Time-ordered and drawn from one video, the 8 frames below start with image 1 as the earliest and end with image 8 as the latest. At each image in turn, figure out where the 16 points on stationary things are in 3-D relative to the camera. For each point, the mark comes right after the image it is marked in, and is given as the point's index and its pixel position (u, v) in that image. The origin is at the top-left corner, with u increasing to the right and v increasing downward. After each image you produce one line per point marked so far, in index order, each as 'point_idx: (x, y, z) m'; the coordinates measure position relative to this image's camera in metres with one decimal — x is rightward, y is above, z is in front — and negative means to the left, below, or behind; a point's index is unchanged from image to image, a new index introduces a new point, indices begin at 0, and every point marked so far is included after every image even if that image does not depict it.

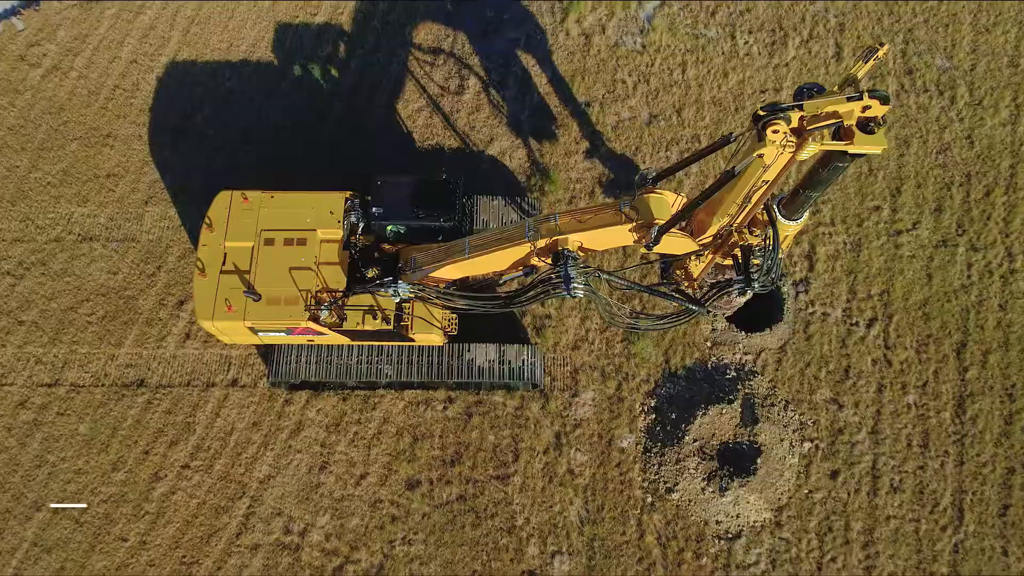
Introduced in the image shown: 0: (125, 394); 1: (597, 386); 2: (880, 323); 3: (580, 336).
0: (-5.9, -1.6, +11.6) m
1: (+1.3, -1.5, +11.6) m
2: (+5.8, -0.6, +11.9) m
3: (+1.1, -0.7, +11.8) m
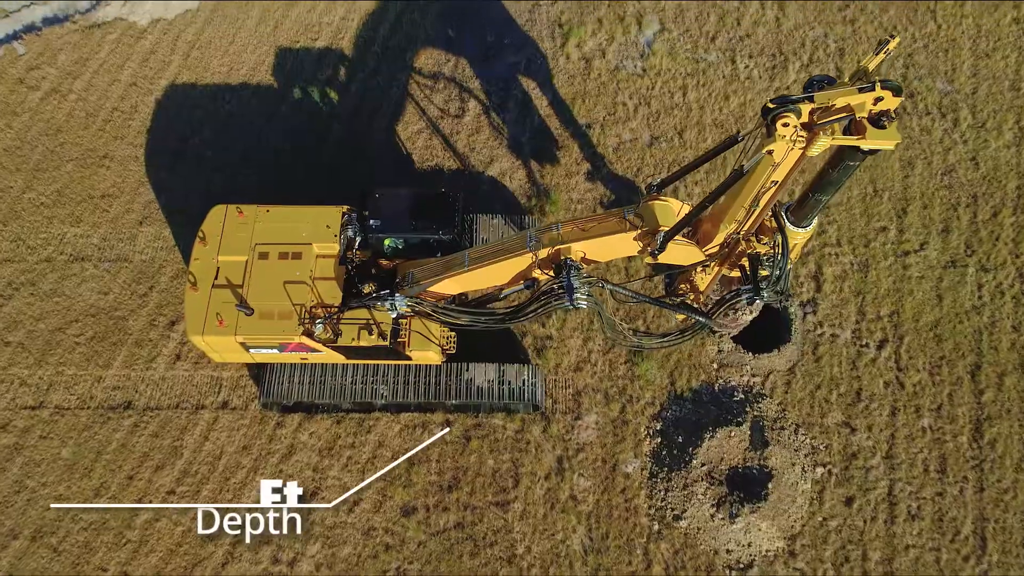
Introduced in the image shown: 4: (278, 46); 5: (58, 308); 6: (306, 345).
0: (-5.9, -1.9, +11.2) m
1: (+1.3, -1.8, +11.2) m
2: (+5.8, -0.9, +11.6) m
3: (+1.1, -1.0, +11.5) m
4: (-4.3, +4.4, +13.8) m
5: (-7.1, -0.3, +11.9) m
6: (-2.7, -0.8, +10.0) m
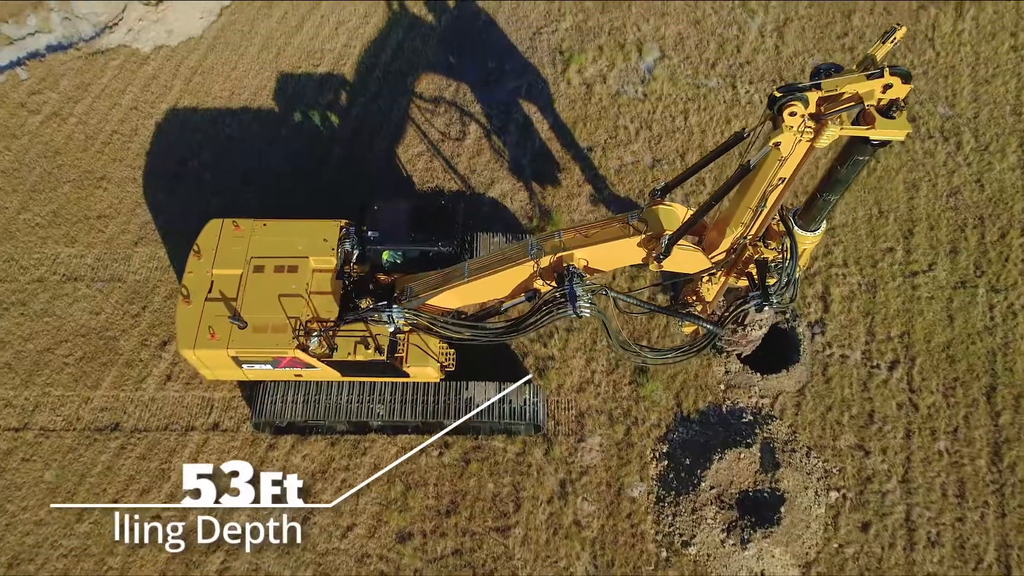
0: (-5.9, -2.1, +10.8) m
1: (+1.3, -2.0, +10.8) m
2: (+5.8, -1.2, +11.3) m
3: (+1.1, -1.3, +11.2) m
4: (-4.2, +4.0, +13.9) m
5: (-7.1, -0.6, +11.6) m
6: (-2.7, -0.9, +9.7) m
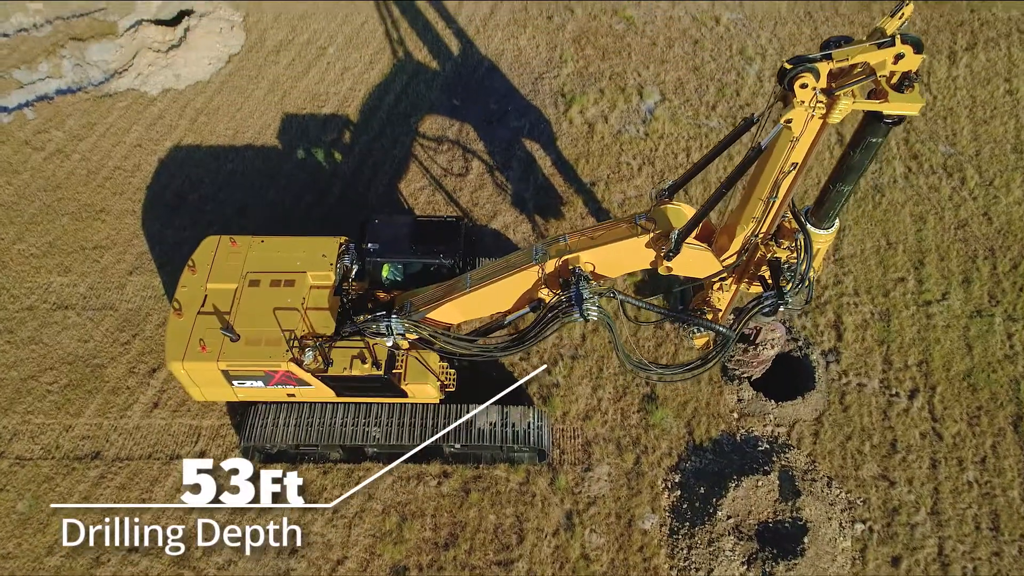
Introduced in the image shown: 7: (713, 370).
0: (-5.8, -2.4, +10.2) m
1: (+1.3, -2.3, +10.2) m
2: (+5.8, -1.5, +10.8) m
3: (+1.1, -1.6, +10.7) m
4: (-4.2, +3.2, +14.0) m
5: (-7.0, -1.0, +11.2) m
6: (-2.7, -1.1, +9.2) m
7: (+2.9, -1.2, +11.0) m
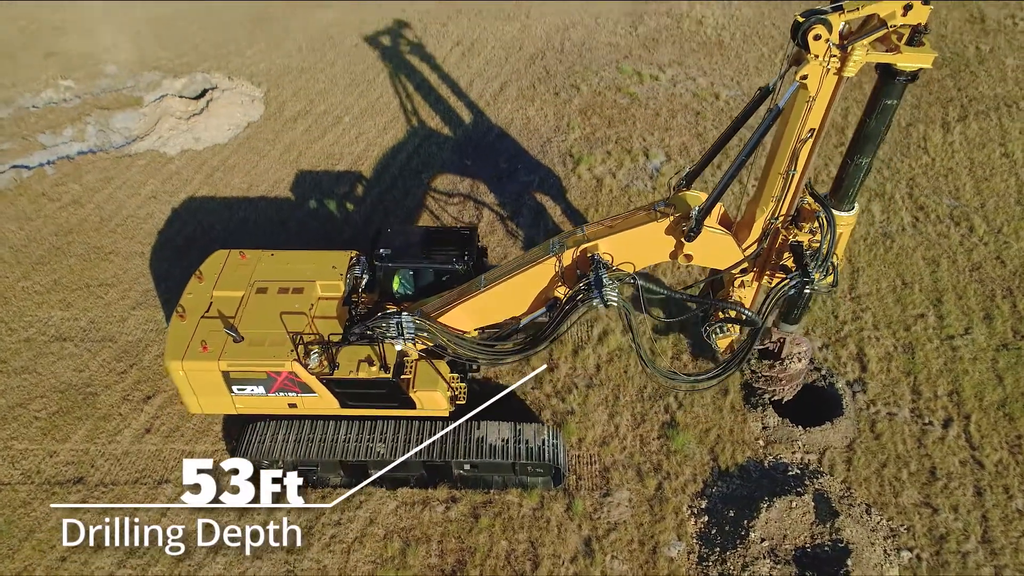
0: (-5.7, -2.5, +9.5) m
1: (+1.5, -2.5, +9.5) m
2: (+6.0, -1.8, +10.2) m
3: (+1.3, -1.9, +10.1) m
4: (-4.0, +2.2, +14.4) m
5: (-6.9, -1.3, +10.7) m
6: (-2.5, -1.1, +8.8) m
7: (+3.1, -1.5, +10.5) m
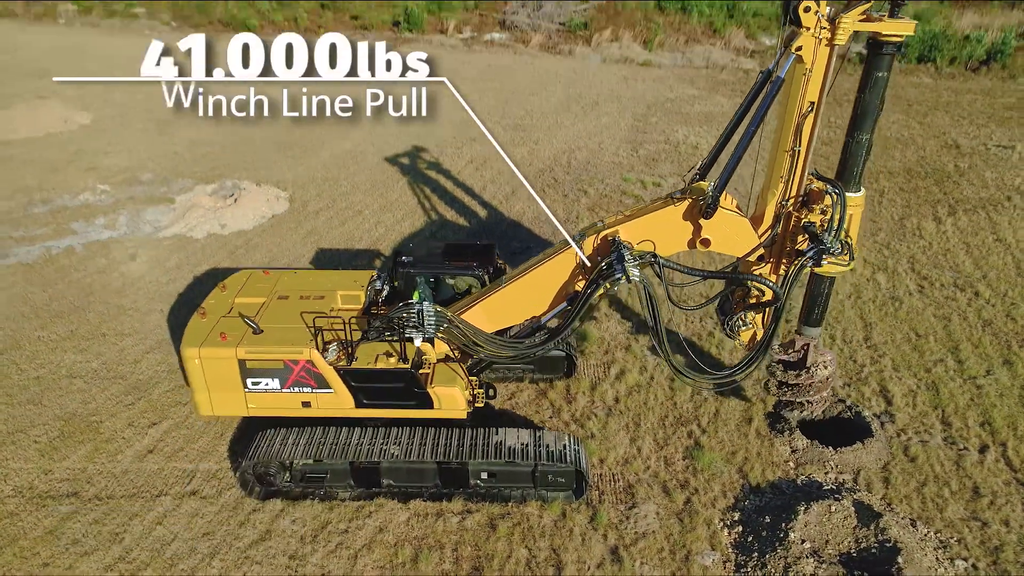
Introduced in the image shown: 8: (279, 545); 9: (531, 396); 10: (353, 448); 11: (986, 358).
0: (-5.4, -2.5, +8.9) m
1: (+1.7, -2.5, +9.0) m
2: (+6.2, -2.1, +9.8) m
3: (+1.5, -2.1, +9.7) m
4: (-3.8, +0.8, +14.9) m
5: (-6.6, -1.7, +10.4) m
6: (-2.3, -0.9, +8.7) m
7: (+3.3, -1.8, +10.1) m
8: (-2.6, -2.8, +8.3) m
9: (+0.3, -1.5, +10.7) m
10: (-1.8, -1.9, +8.8) m
11: (+7.2, -1.1, +11.6) m
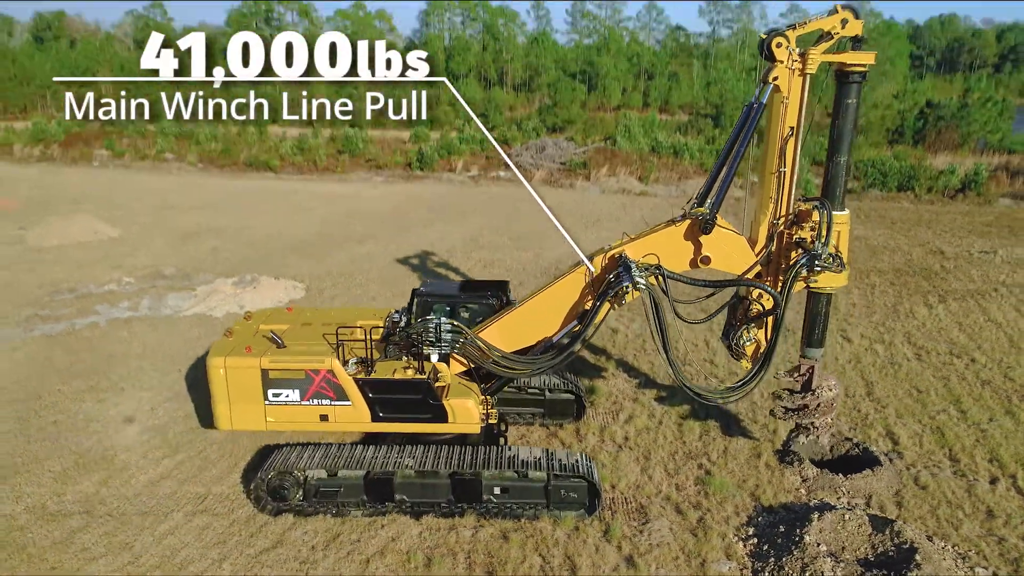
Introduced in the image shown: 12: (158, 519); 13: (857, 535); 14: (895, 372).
0: (-5.3, -2.7, +8.9) m
1: (+1.9, -2.7, +8.9) m
2: (+6.4, -2.5, +9.9) m
3: (+1.7, -2.5, +9.7) m
4: (-3.6, -0.7, +15.4) m
5: (-6.5, -2.2, +10.5) m
6: (-2.1, -1.1, +9.0) m
7: (+3.4, -2.3, +10.2) m
8: (-2.4, -2.9, +8.2) m
9: (+0.4, -2.1, +10.9) m
10: (-1.7, -2.0, +8.9) m
11: (+7.3, -1.9, +11.8) m
12: (-4.1, -2.7, +8.9) m
13: (+3.7, -2.7, +8.3) m
14: (+6.6, -1.5, +13.1) m
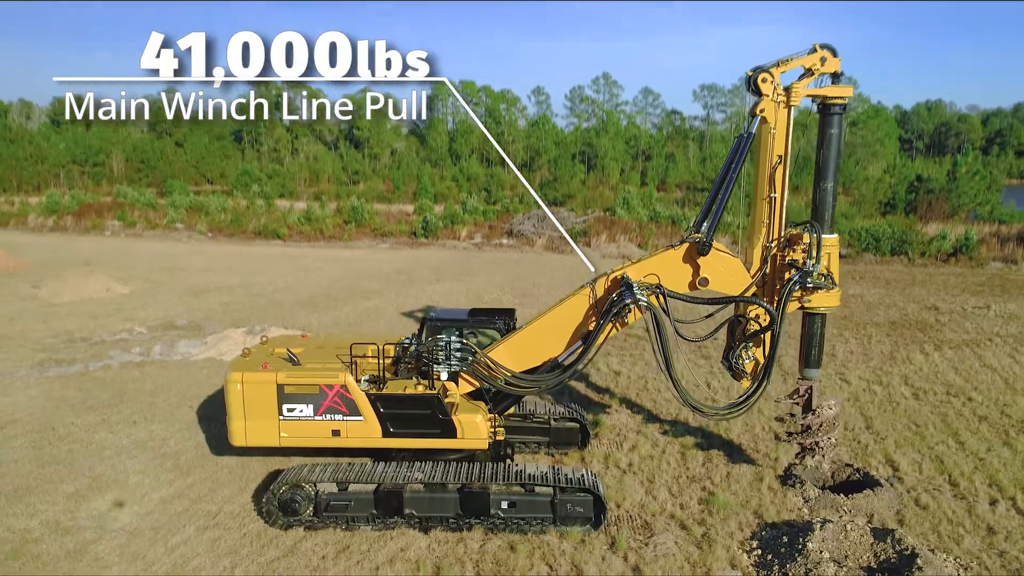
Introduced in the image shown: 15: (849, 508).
0: (-5.2, -2.9, +9.0) m
1: (+2.0, -2.9, +9.1) m
2: (+6.4, -2.8, +10.0) m
3: (+1.7, -2.8, +9.8) m
4: (-3.5, -1.6, +15.7) m
5: (-6.4, -2.6, +10.7) m
6: (-2.0, -1.3, +9.3) m
7: (+3.5, -2.6, +10.4) m
8: (-2.3, -3.0, +8.4) m
9: (+0.5, -2.5, +11.1) m
10: (-1.6, -2.2, +9.1) m
11: (+7.4, -2.4, +12.0) m
12: (-4.0, -2.9, +9.0) m
13: (+3.8, -2.8, +8.4) m
14: (+6.7, -2.1, +13.4) m
15: (+4.3, -2.8, +9.7) m
